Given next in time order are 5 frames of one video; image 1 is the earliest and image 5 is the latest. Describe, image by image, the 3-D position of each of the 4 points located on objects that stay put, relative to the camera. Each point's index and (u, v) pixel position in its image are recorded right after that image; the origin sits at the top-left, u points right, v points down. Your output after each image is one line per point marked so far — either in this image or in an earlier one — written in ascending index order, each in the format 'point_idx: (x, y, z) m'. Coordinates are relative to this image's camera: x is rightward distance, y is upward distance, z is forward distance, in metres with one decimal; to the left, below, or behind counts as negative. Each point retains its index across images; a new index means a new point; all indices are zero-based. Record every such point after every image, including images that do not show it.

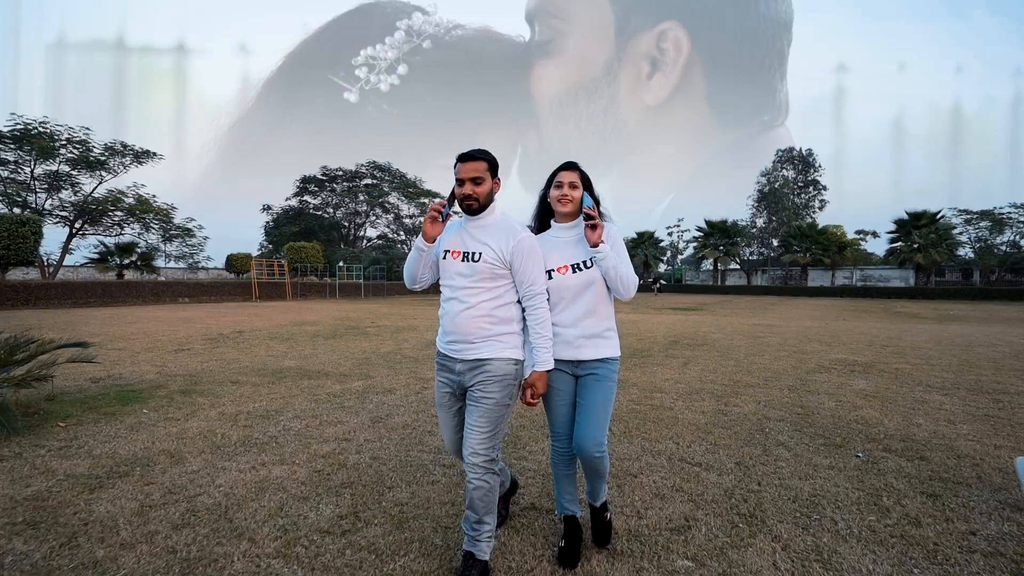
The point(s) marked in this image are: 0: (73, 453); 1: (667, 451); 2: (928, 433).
0: (-3.1, -1.2, +3.7) m
1: (+1.1, -1.2, +3.6) m
2: (+3.3, -1.2, +4.1) m
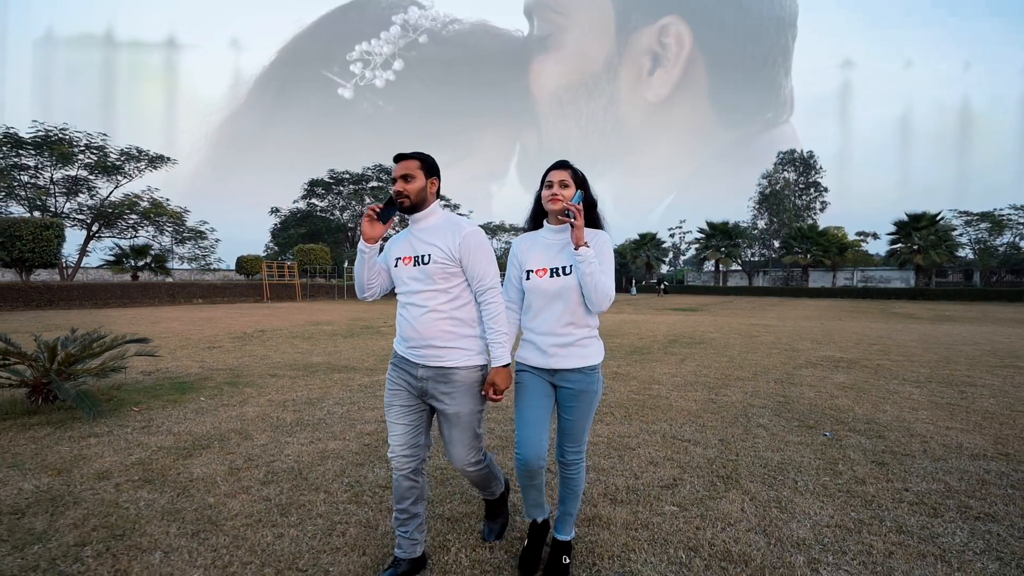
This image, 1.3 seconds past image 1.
0: (-3.0, -1.2, +4.3) m
1: (+1.3, -1.2, +4.2) m
2: (+3.5, -1.2, +4.7) m
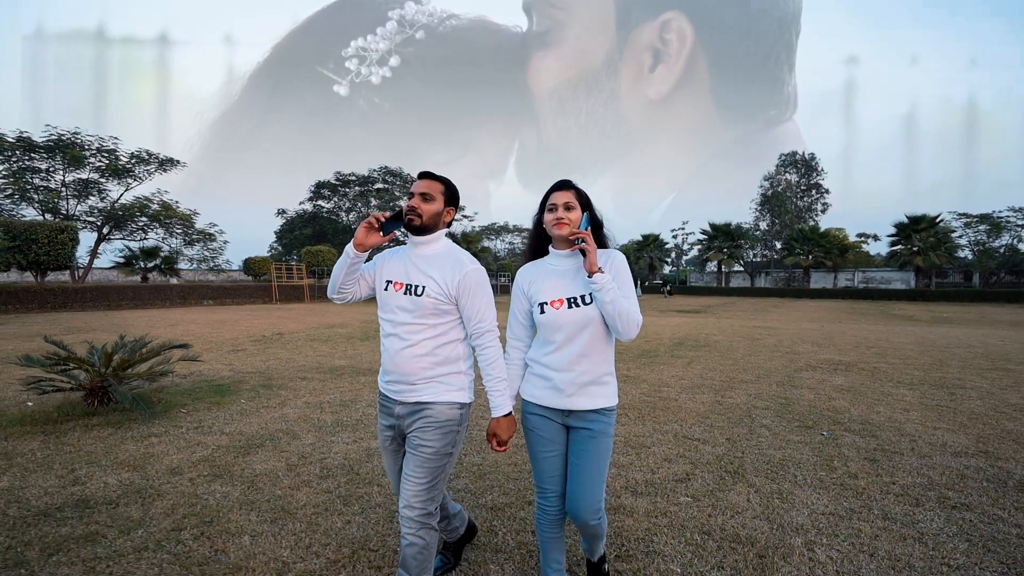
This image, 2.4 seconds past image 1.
0: (-2.8, -1.3, +4.7) m
1: (+1.5, -1.3, +4.6) m
2: (+3.7, -1.3, +5.0) m
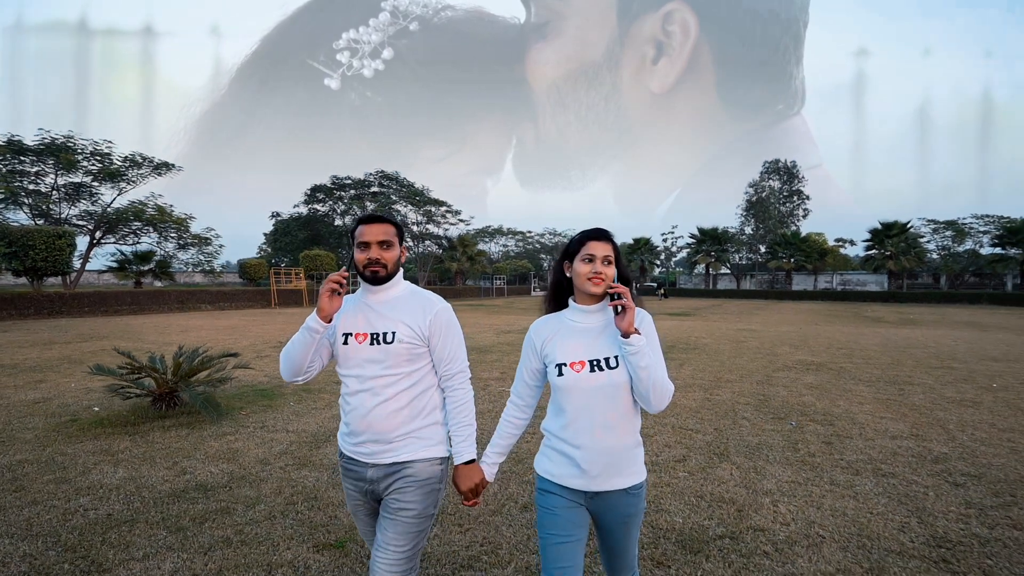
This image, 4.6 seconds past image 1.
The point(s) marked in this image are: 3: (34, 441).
0: (-2.6, -1.5, +5.5) m
1: (+1.7, -1.5, +5.5) m
2: (+3.9, -1.4, +6.0) m
3: (-4.8, -1.5, +5.1) m
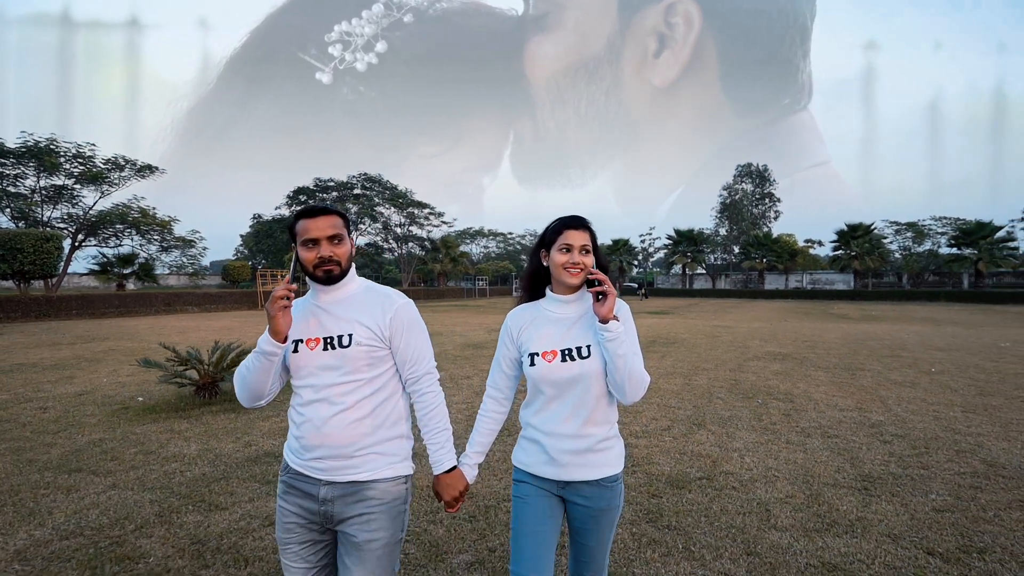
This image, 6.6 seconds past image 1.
0: (-2.4, -1.5, +6.2) m
1: (+1.8, -1.4, +6.4) m
2: (+4.0, -1.4, +7.0) m
3: (-4.7, -1.5, +5.7) m
